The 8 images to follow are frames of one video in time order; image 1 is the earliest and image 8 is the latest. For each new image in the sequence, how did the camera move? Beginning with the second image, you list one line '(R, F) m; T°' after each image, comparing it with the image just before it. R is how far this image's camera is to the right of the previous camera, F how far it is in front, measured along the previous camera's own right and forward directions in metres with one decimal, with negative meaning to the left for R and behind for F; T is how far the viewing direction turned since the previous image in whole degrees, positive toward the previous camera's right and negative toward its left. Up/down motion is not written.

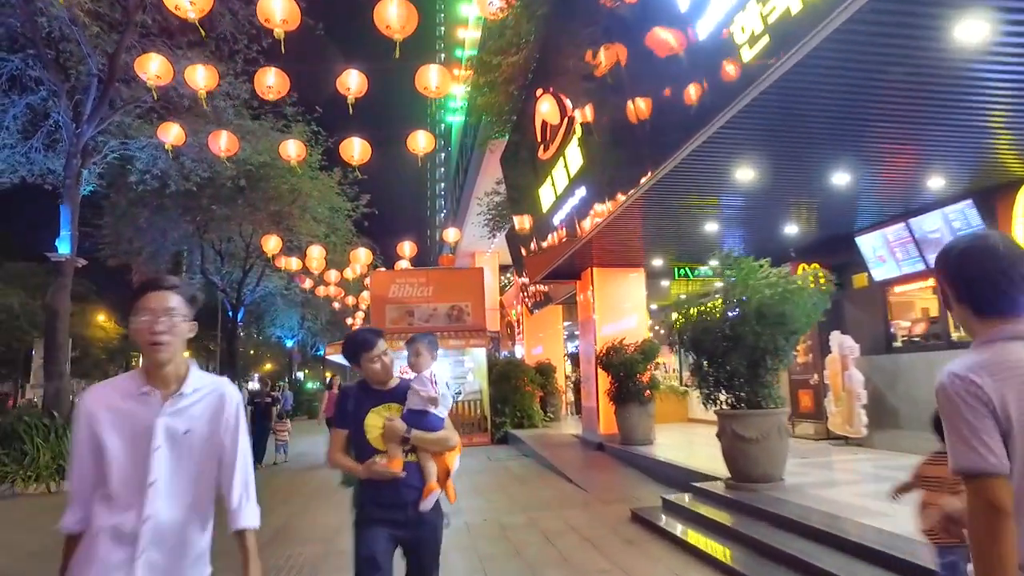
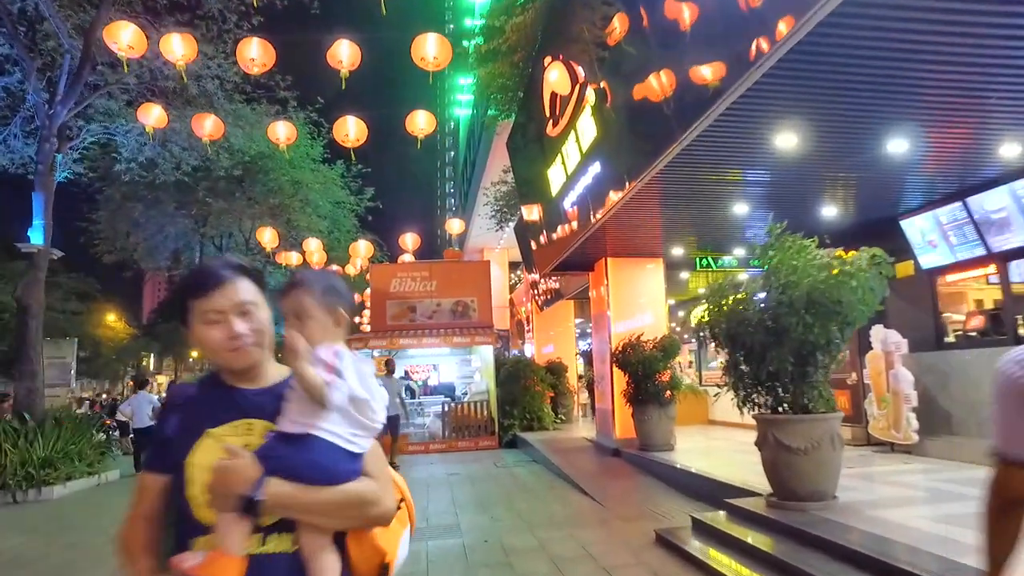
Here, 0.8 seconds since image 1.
(+0.1, +1.0) m; -1°
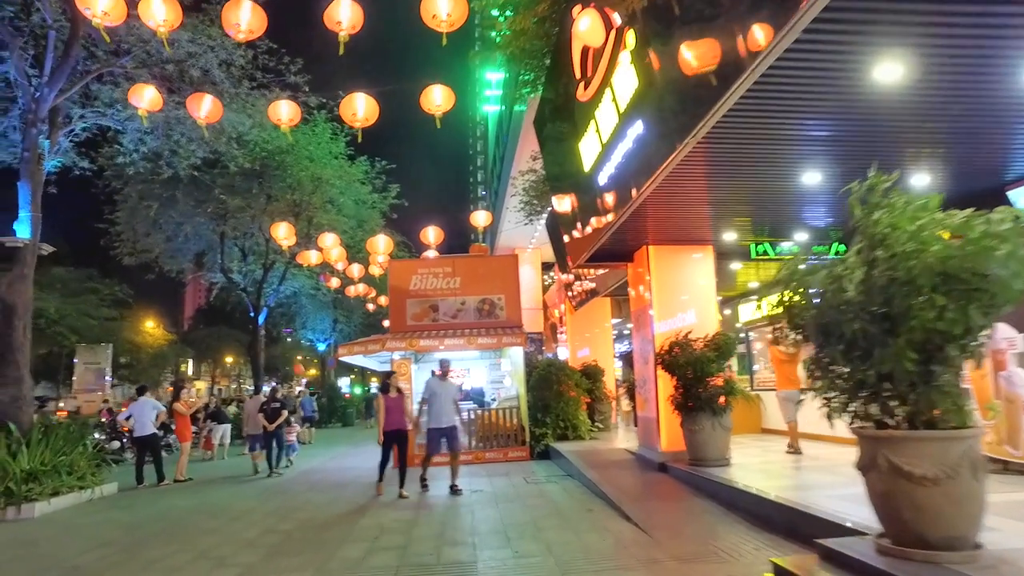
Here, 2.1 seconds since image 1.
(+0.1, +1.3) m; -3°
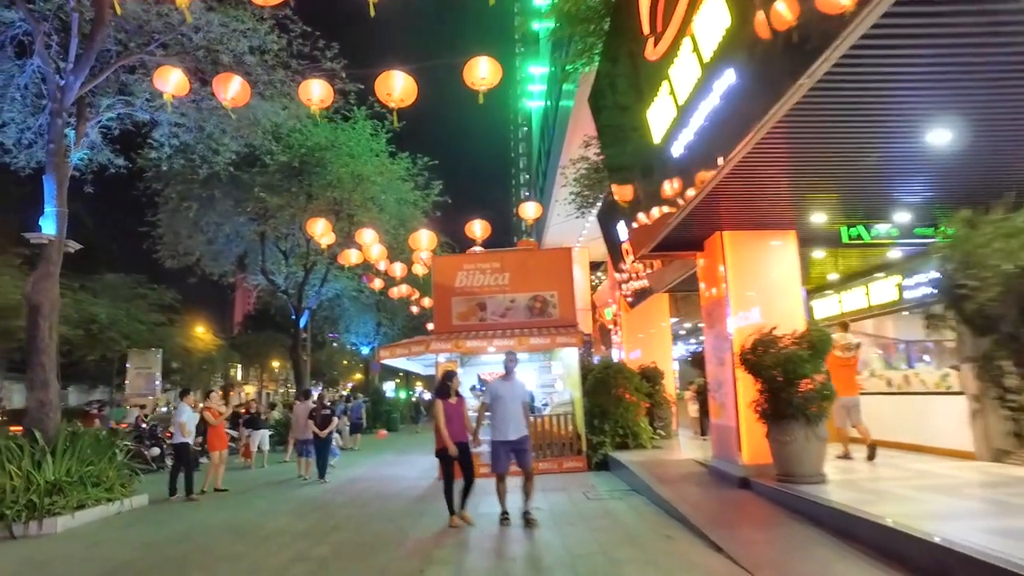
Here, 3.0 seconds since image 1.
(-0.2, +1.0) m; -4°
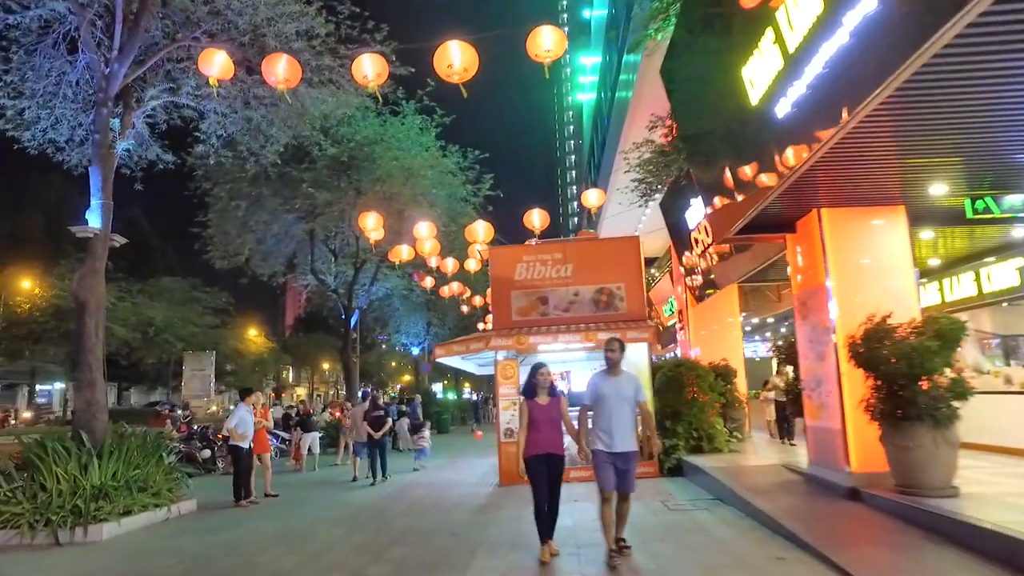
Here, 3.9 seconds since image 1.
(-0.3, +0.8) m; -4°
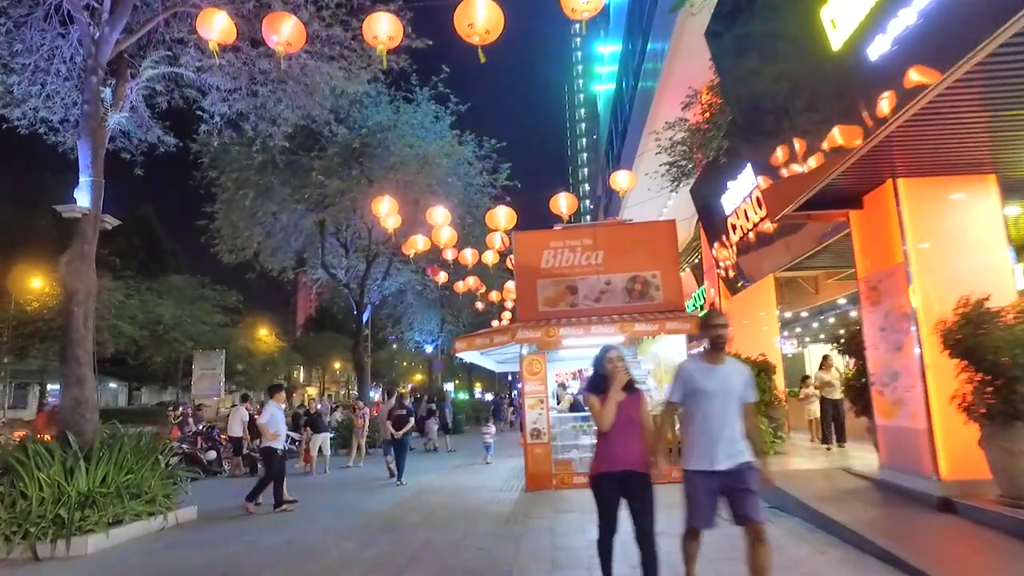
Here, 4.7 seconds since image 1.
(-0.3, +0.9) m; -1°
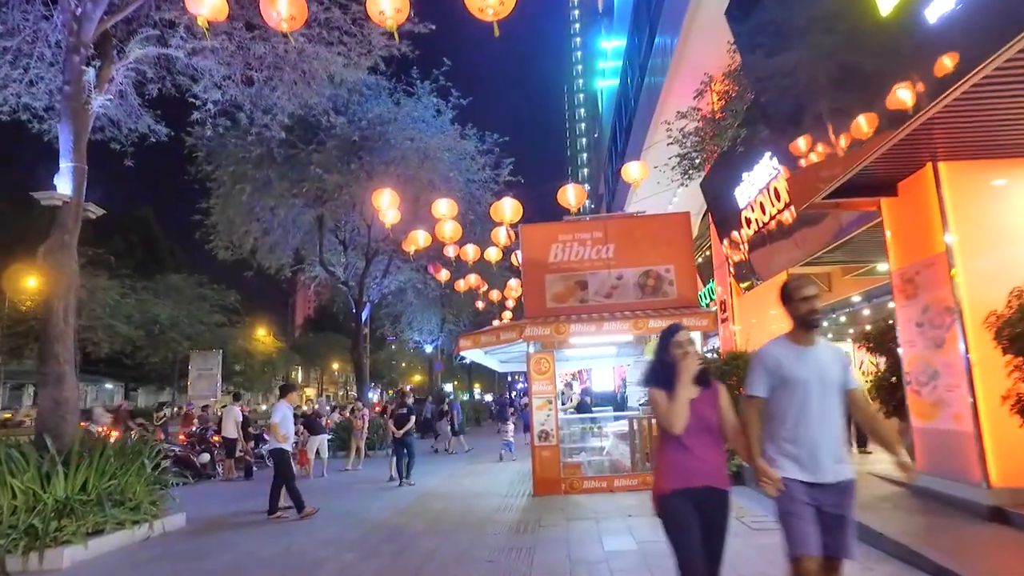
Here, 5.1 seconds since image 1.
(-0.1, +0.5) m; 0°
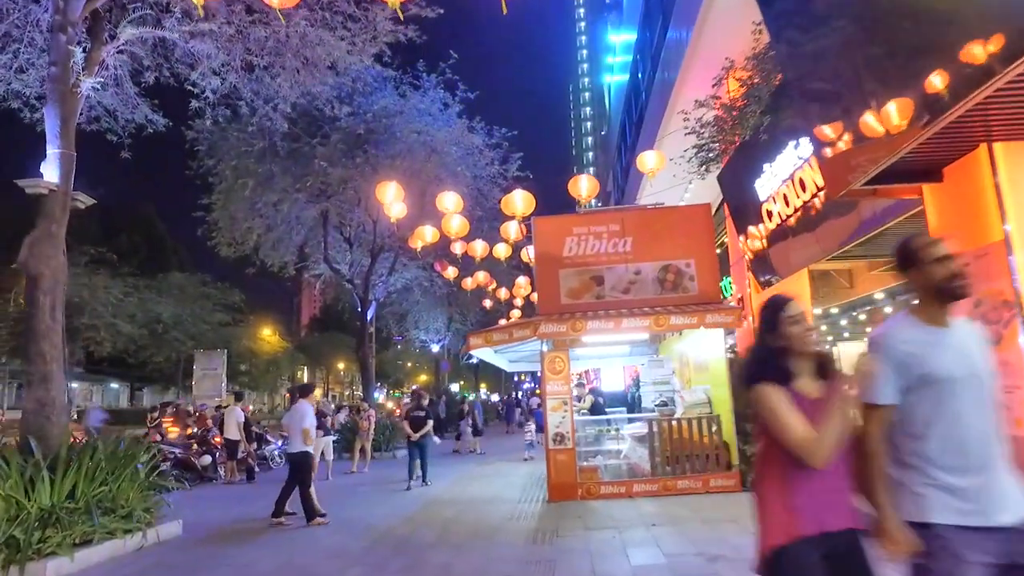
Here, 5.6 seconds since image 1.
(-0.1, +0.5) m; 0°
